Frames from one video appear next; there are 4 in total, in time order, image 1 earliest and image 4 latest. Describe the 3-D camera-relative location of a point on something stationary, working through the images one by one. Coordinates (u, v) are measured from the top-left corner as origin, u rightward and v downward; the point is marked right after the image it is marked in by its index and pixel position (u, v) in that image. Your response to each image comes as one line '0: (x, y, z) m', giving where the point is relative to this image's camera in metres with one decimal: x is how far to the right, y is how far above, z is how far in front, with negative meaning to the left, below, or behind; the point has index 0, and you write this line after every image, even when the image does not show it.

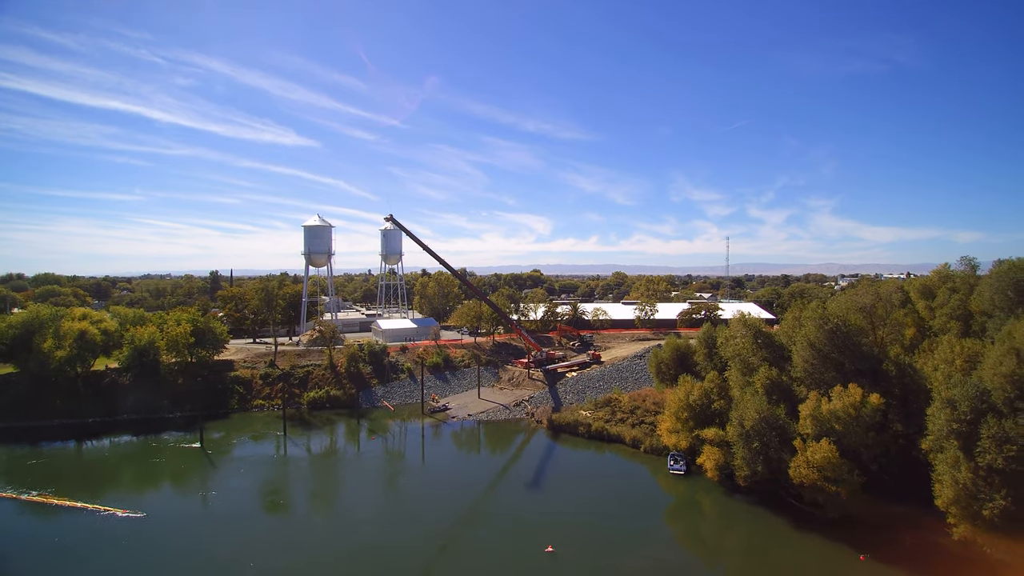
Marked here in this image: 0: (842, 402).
0: (+12.2, -4.2, +18.0) m
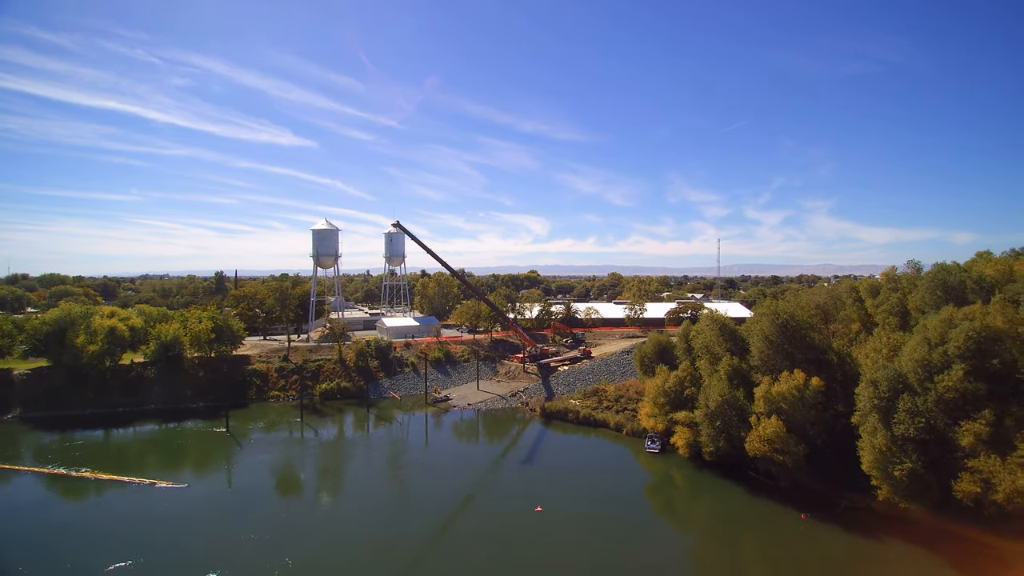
0: (+12.0, -4.2, +21.0) m
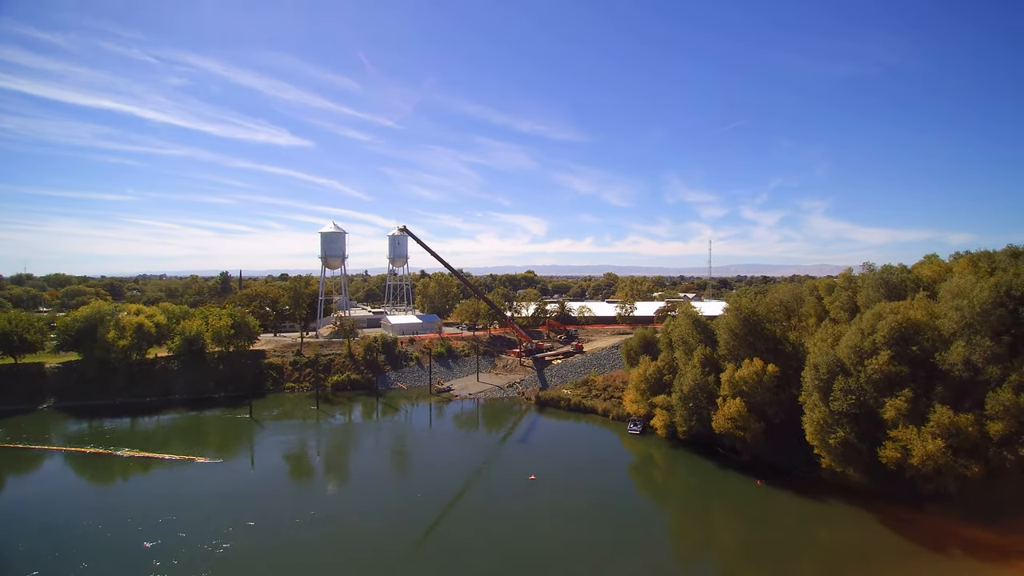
0: (+11.8, -4.1, +24.1) m
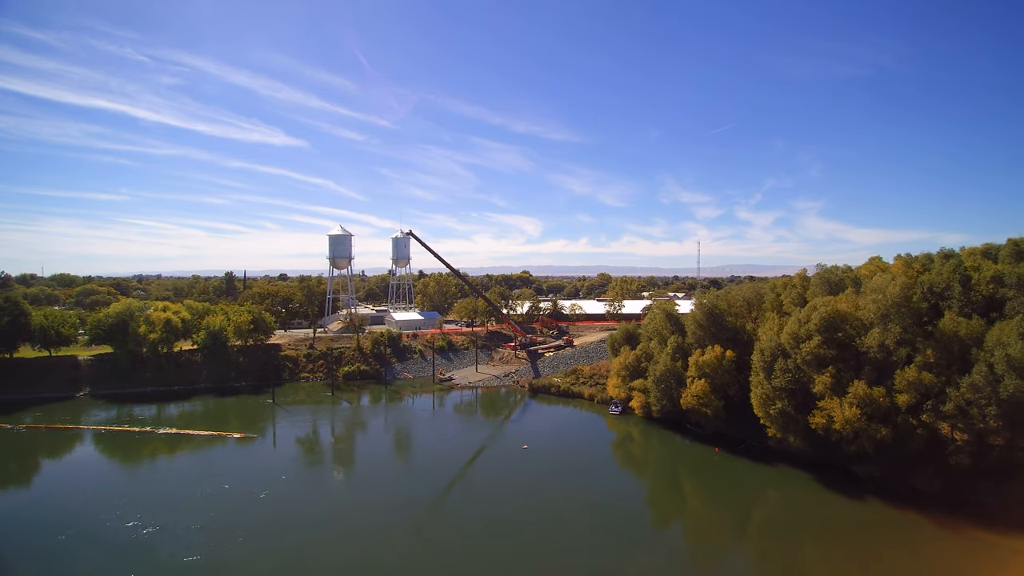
0: (+11.6, -3.9, +28.1) m
